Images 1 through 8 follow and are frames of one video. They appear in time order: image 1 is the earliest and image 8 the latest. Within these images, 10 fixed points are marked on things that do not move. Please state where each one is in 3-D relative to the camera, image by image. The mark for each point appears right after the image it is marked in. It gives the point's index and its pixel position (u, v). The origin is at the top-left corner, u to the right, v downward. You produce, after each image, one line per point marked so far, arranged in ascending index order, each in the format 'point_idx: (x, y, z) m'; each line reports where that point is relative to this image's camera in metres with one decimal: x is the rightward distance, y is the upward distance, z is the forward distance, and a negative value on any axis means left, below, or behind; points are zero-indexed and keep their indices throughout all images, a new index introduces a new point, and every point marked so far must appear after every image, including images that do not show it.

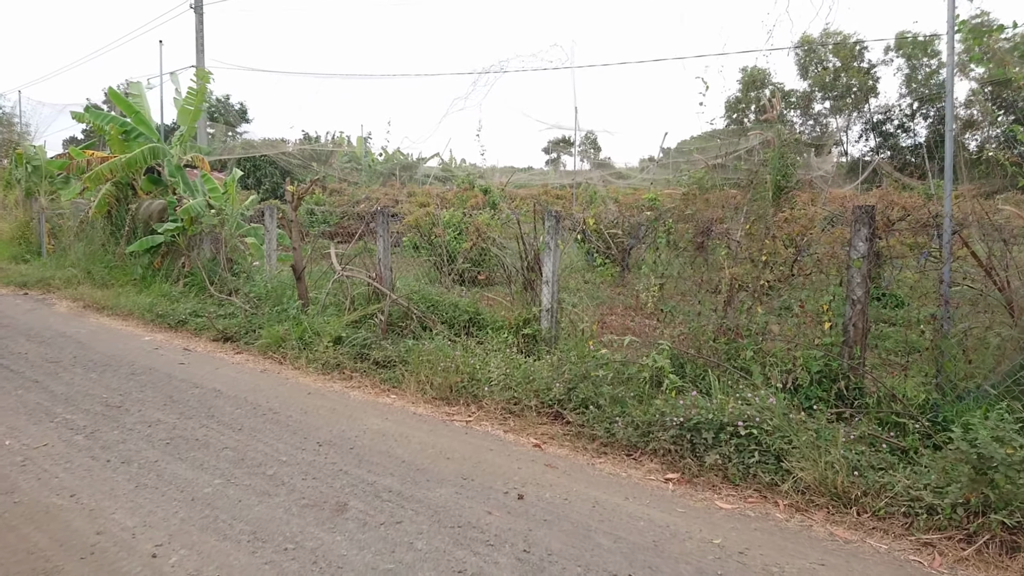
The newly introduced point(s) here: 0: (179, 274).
0: (-3.9, +0.2, +8.4) m
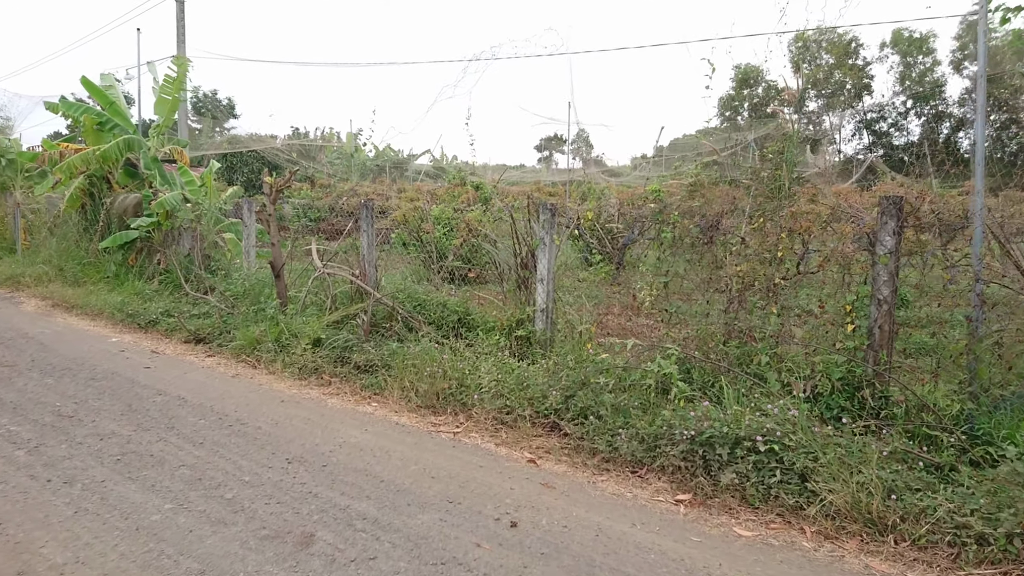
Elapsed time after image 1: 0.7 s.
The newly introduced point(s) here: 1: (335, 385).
0: (-4.0, +0.2, +8.0) m
1: (-1.1, -0.6, +4.4) m
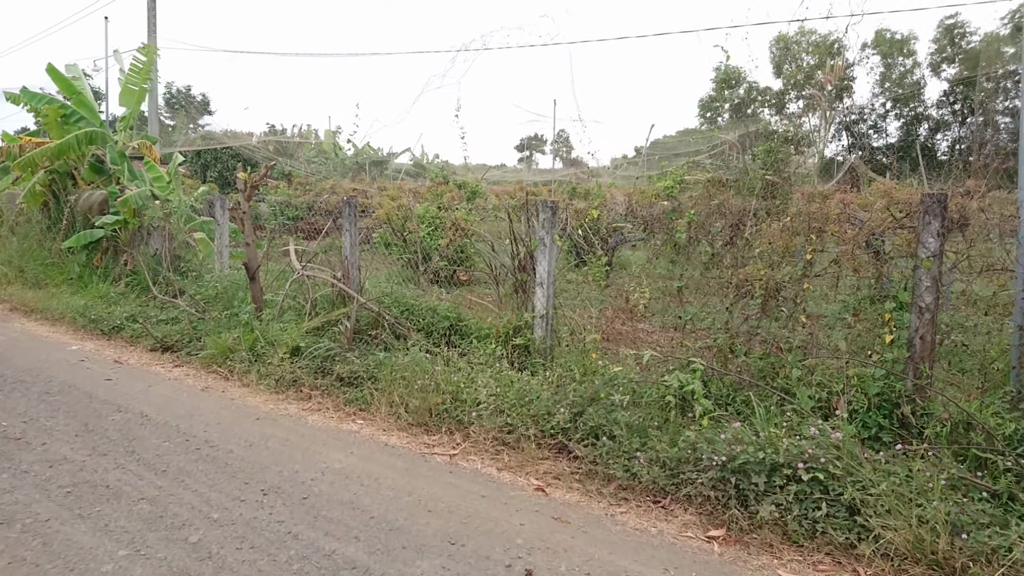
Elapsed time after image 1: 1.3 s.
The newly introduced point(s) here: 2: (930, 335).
0: (-4.1, +0.2, +7.5) m
1: (-1.1, -0.6, +4.0) m
2: (+1.8, -0.2, +3.1) m
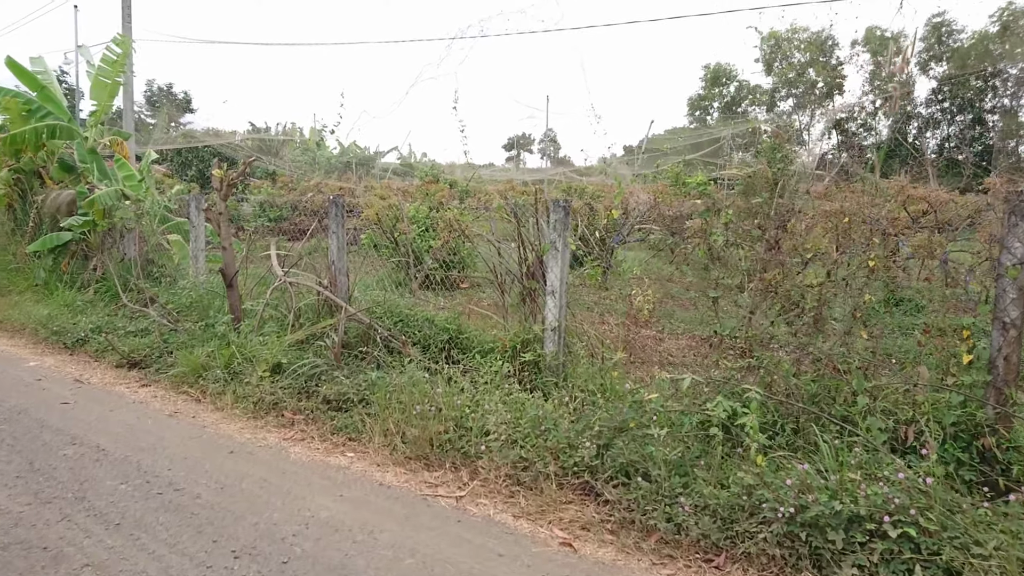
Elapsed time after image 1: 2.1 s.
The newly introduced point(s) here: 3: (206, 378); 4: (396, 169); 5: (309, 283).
0: (-4.1, +0.1, +7.0) m
1: (-1.0, -0.7, +3.5) m
2: (+1.9, -0.2, +2.6) m
3: (-1.8, -0.5, +4.2) m
4: (-2.1, +2.2, +13.2) m
5: (-1.3, 0.0, +4.7) m
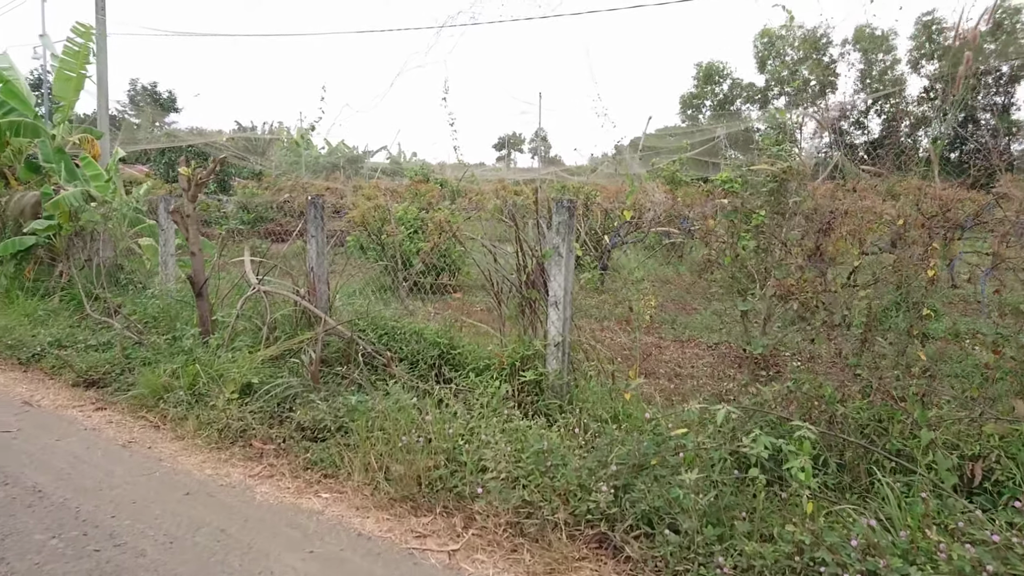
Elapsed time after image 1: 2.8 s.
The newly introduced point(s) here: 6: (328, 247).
0: (-4.2, 0.0, +6.5) m
1: (-1.0, -0.7, +3.1) m
2: (+1.9, -0.3, +2.2) m
3: (-1.8, -0.6, +3.8) m
4: (-2.3, +2.1, +12.8) m
5: (-1.4, 0.0, +4.3) m
6: (-1.2, +0.3, +4.6) m
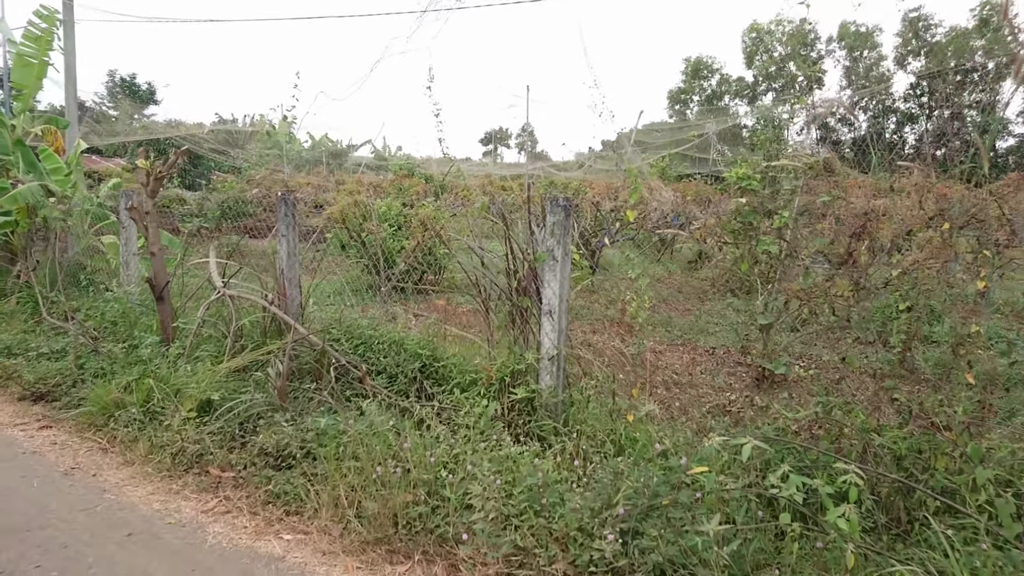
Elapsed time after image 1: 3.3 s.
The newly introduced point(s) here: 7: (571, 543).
0: (-4.3, 0.0, +6.1) m
1: (-1.1, -0.8, +2.7) m
2: (+1.8, -0.3, +1.9) m
3: (-1.9, -0.6, +3.4) m
4: (-2.5, +2.2, +12.4) m
5: (-1.4, -0.1, +3.9) m
6: (-1.2, +0.2, +4.2) m
7: (+0.2, -0.7, +2.1) m
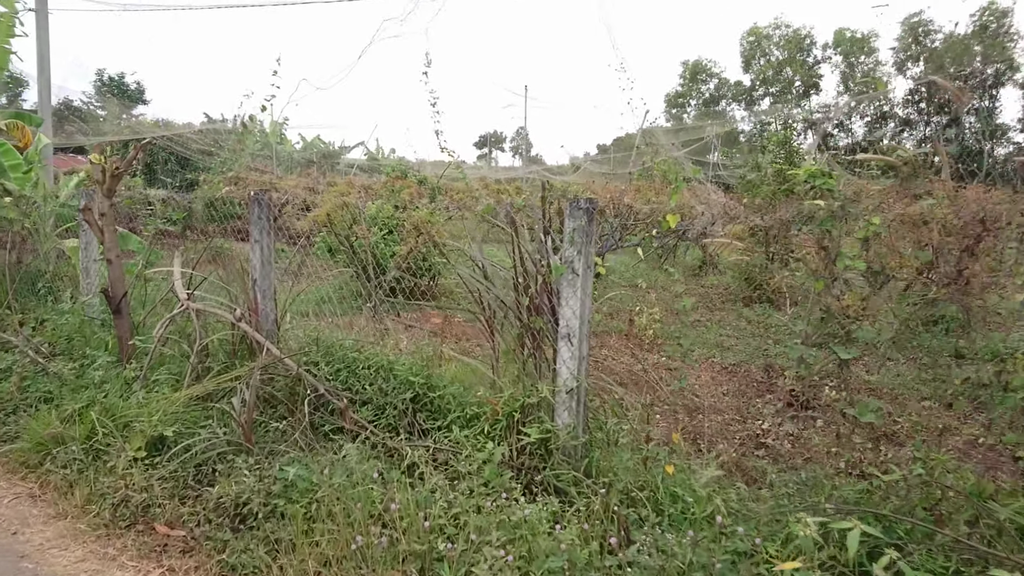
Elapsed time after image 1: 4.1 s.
0: (-4.2, -0.1, +5.5) m
1: (-1.0, -0.8, +2.2) m
2: (+1.9, -0.4, +1.5) m
3: (-1.8, -0.7, +2.9) m
4: (-2.5, +2.1, +11.9) m
5: (-1.4, -0.1, +3.4) m
6: (-1.2, +0.2, +3.7) m
7: (+0.2, -0.8, +1.6) m
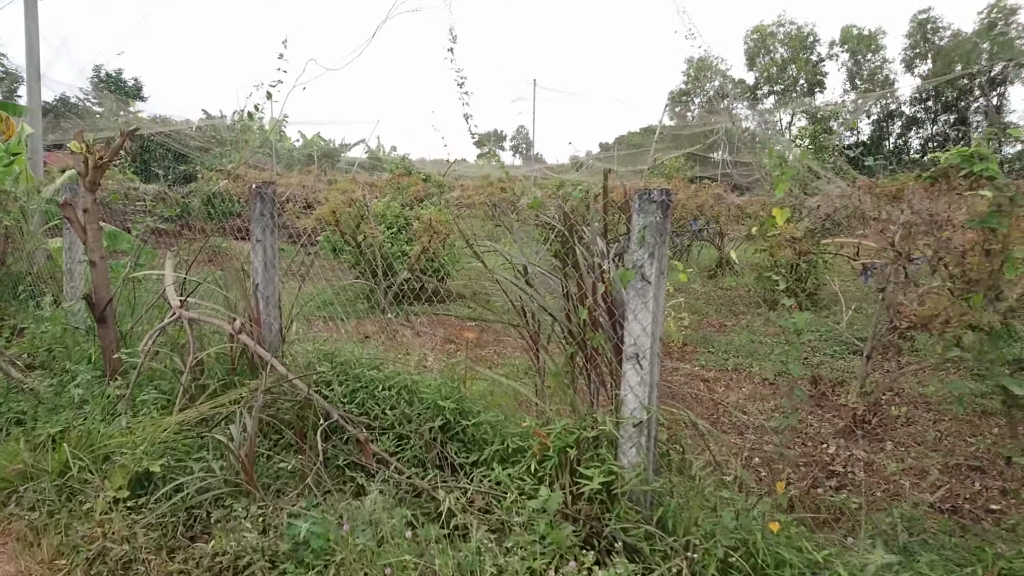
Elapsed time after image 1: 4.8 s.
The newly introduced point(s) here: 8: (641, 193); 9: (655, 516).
0: (-4.1, -0.1, +5.1) m
1: (-0.9, -0.9, +1.8) m
2: (+2.0, -0.4, +1.0) m
3: (-1.7, -0.7, +2.4) m
4: (-2.4, +2.0, +11.4) m
5: (-1.2, -0.1, +2.9) m
6: (-1.1, +0.1, +3.3) m
7: (+0.4, -0.8, +1.2) m
8: (+0.4, +0.3, +2.0) m
9: (+0.4, -0.6, +2.0) m
